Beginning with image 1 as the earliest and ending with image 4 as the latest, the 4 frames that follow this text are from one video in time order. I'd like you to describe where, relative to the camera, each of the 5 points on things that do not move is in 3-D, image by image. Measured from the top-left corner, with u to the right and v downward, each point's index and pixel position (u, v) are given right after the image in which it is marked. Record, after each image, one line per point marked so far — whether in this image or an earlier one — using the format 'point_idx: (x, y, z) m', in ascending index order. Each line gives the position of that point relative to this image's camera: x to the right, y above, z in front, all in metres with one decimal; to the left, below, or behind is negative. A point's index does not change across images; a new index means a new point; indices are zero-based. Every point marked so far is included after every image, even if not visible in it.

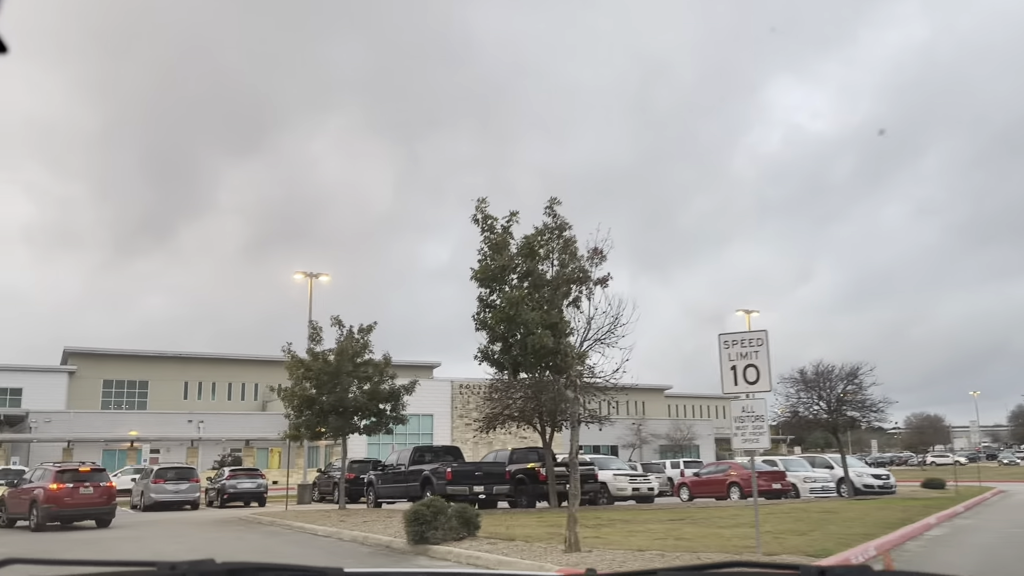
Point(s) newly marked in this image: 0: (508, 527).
0: (-0.1, -4.6, +15.9) m
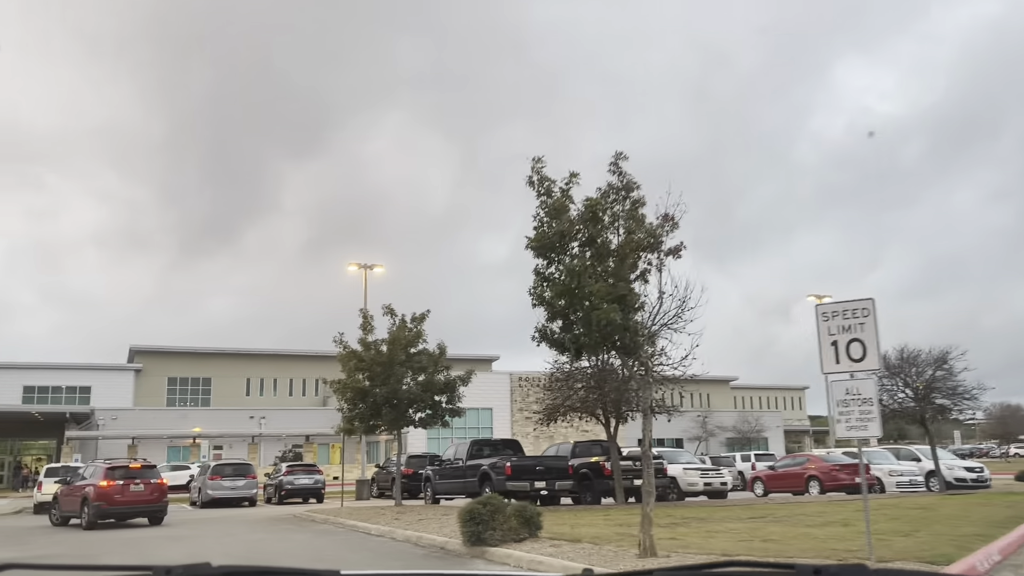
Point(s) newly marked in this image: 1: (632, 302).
0: (+1.1, -4.2, +14.6) m
1: (+1.4, -0.2, +9.6) m
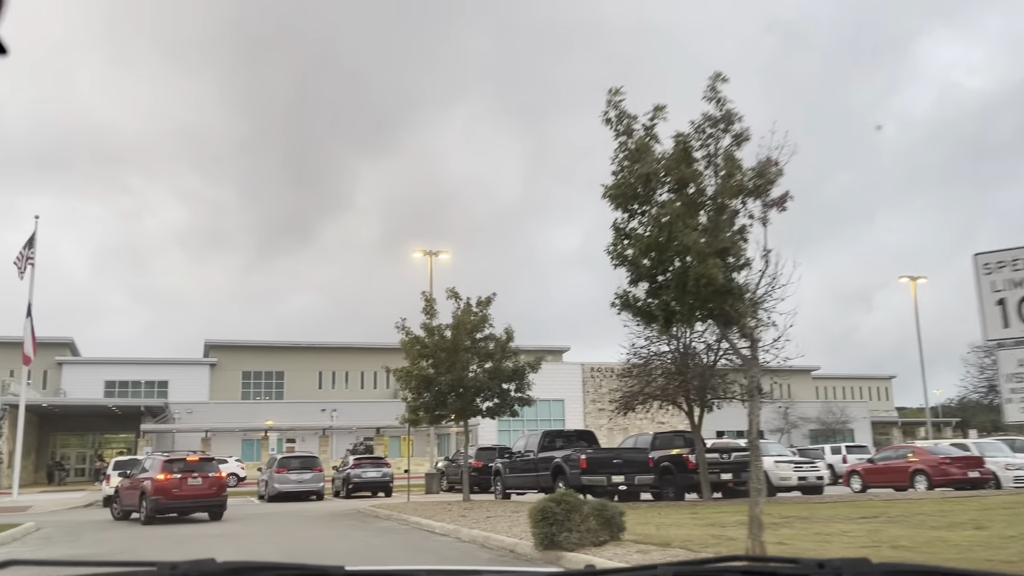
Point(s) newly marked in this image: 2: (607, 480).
0: (+2.3, -3.7, +13.0) m
1: (+2.1, +0.3, +7.9) m
2: (+2.2, -4.5, +19.5) m
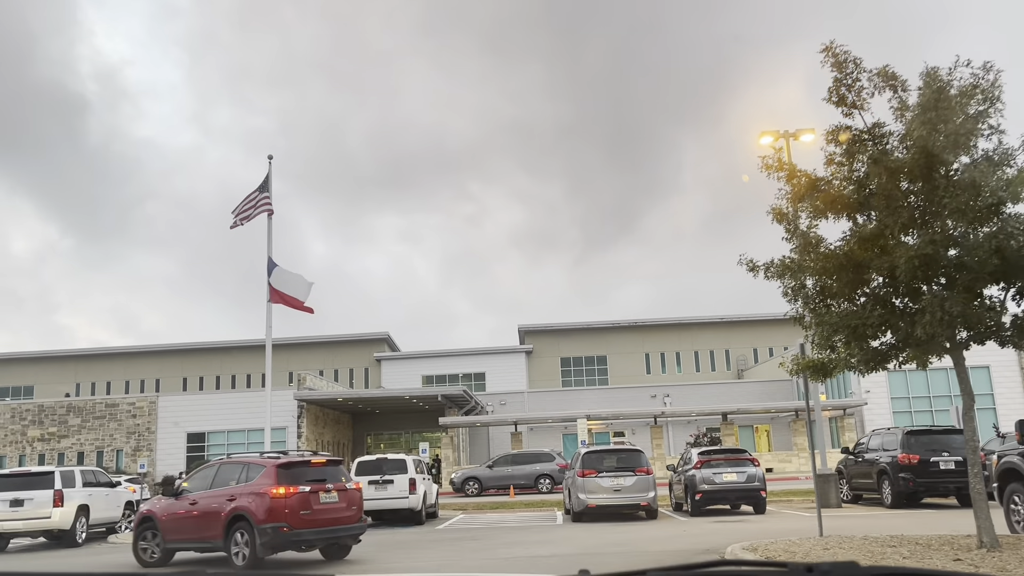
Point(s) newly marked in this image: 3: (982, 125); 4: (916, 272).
0: (+4.9, -0.9, 0.0) m
1: (+2.5, +2.9, -4.5) m
2: (+7.4, -1.5, +6.1) m
3: (+4.9, +1.7, +8.8) m
4: (+4.2, +0.2, +8.6) m
